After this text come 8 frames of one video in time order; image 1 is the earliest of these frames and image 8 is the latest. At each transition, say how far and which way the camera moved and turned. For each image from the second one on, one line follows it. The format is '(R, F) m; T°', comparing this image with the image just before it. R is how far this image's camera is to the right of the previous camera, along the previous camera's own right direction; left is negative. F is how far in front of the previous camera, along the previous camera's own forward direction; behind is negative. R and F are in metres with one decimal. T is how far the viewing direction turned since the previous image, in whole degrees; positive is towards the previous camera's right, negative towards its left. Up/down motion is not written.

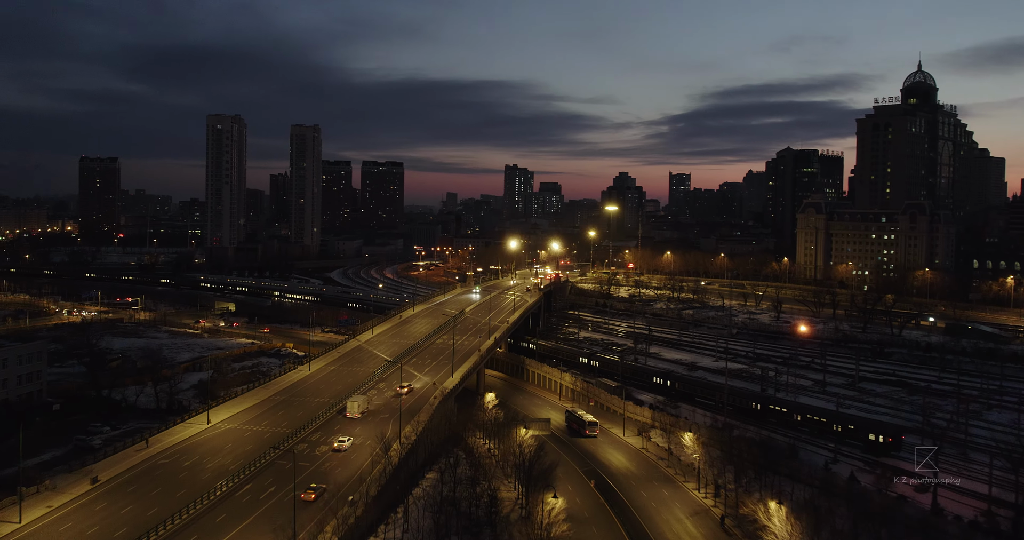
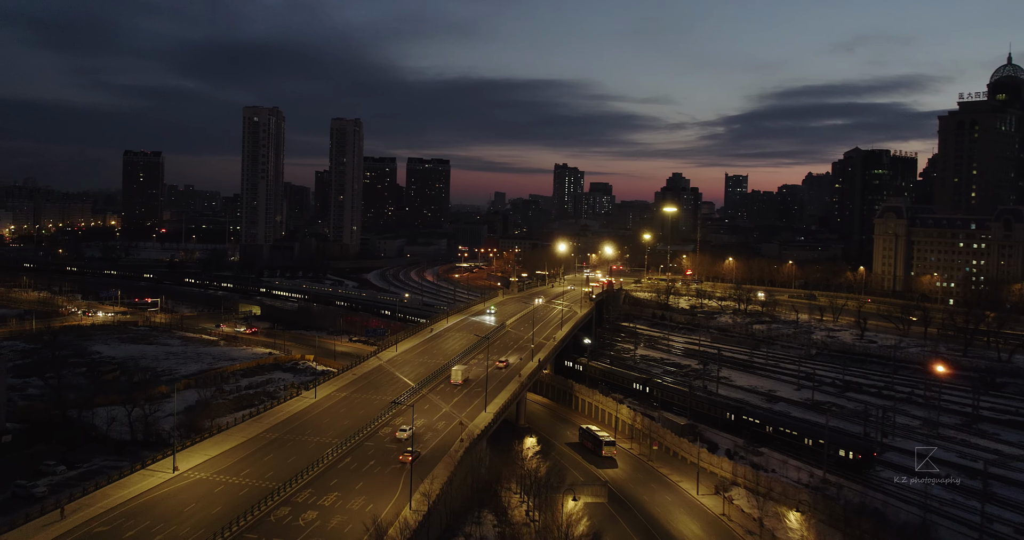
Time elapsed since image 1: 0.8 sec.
(0.0, +4.9) m; -3°
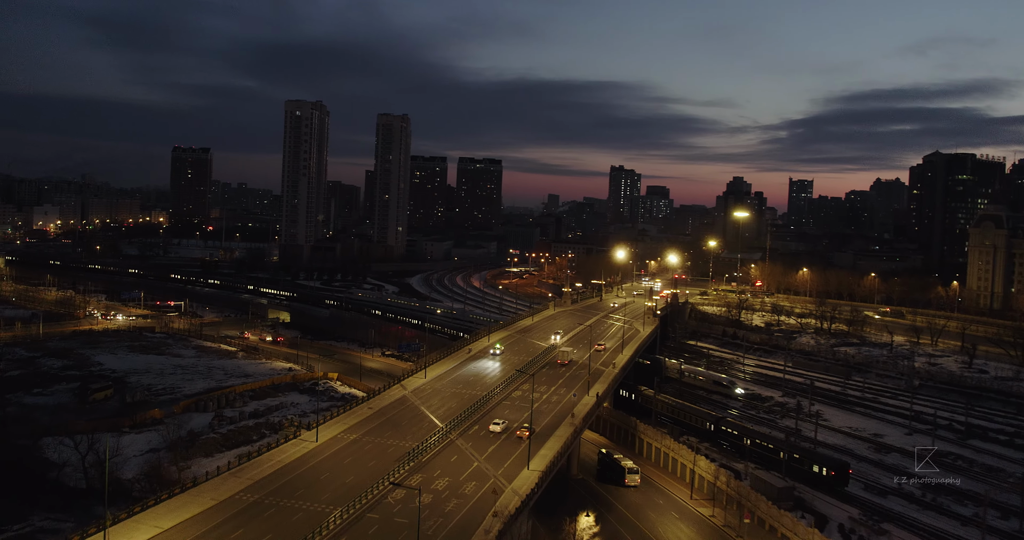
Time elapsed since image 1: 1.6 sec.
(0.0, +4.9) m; -3°
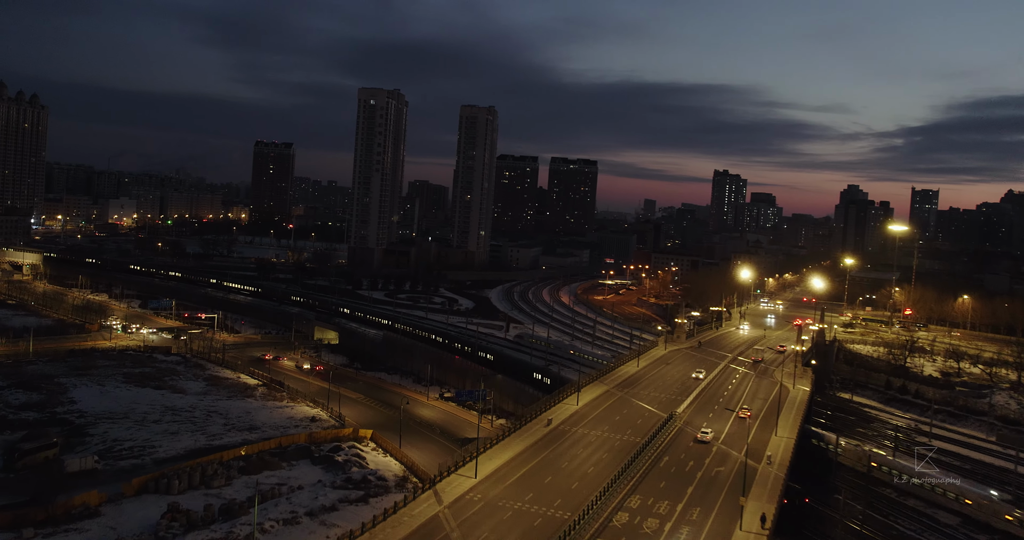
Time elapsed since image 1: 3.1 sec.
(-0.2, +9.0) m; -5°
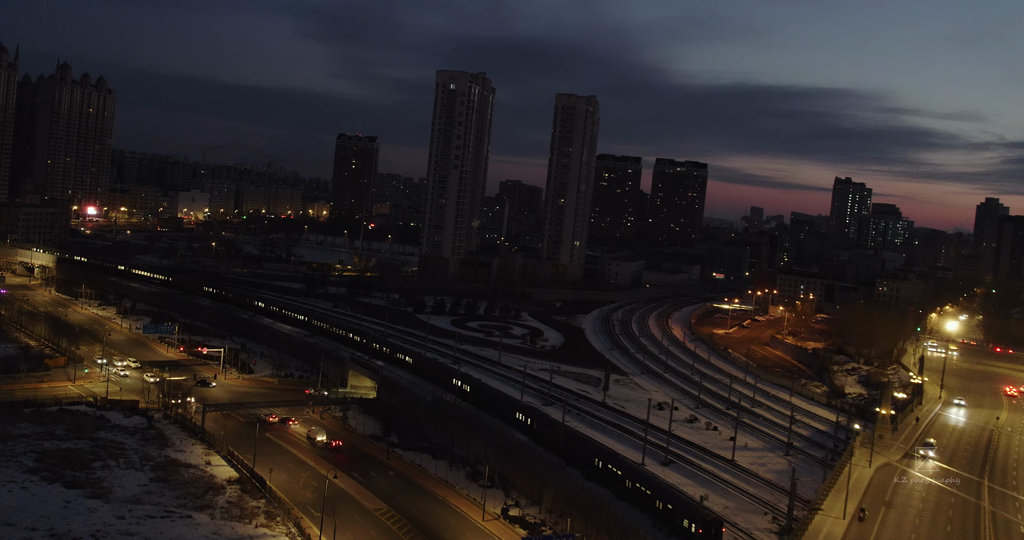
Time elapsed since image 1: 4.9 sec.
(-0.3, +11.0) m; -5°
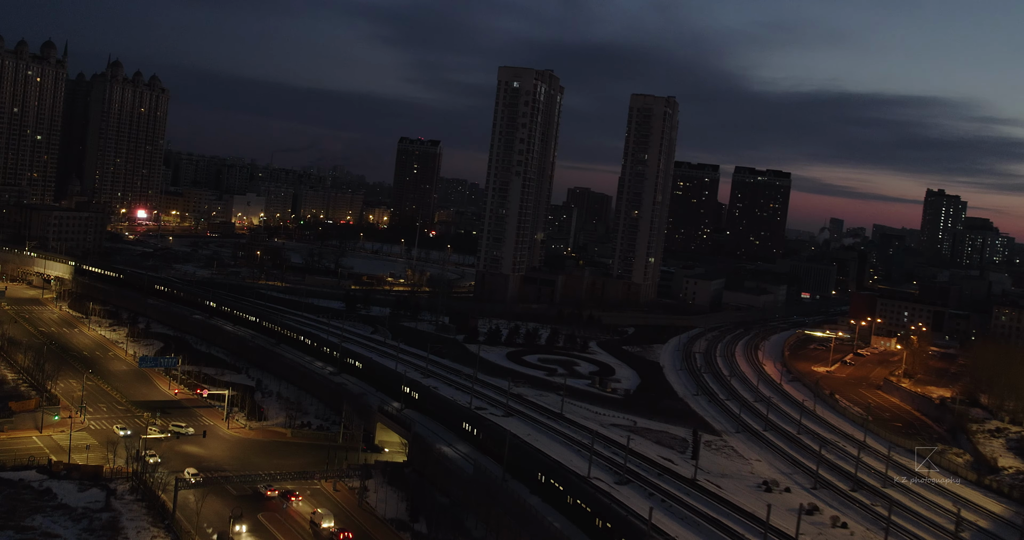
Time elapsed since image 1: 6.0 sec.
(0.0, +6.0) m; -4°
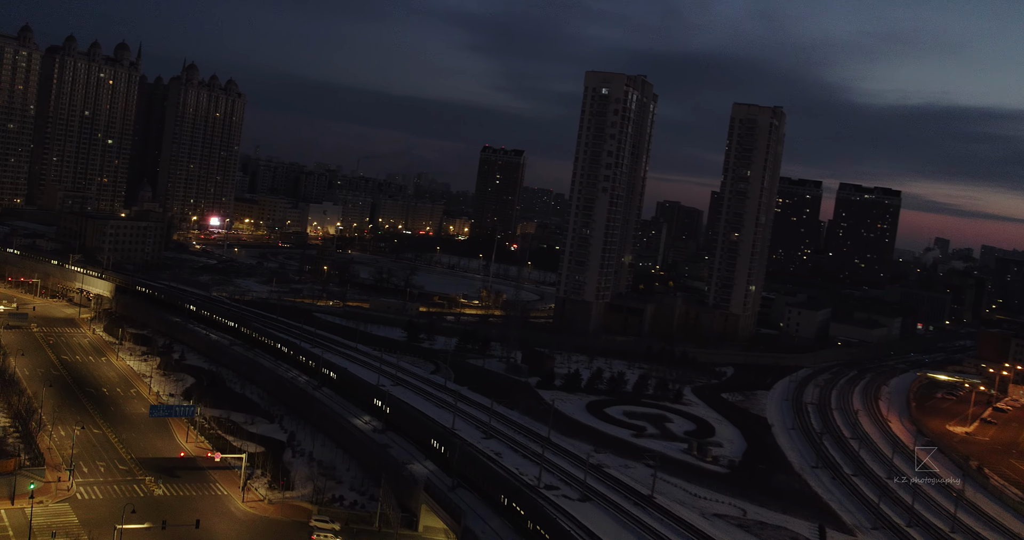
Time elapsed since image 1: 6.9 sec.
(0.0, +5.1) m; -5°
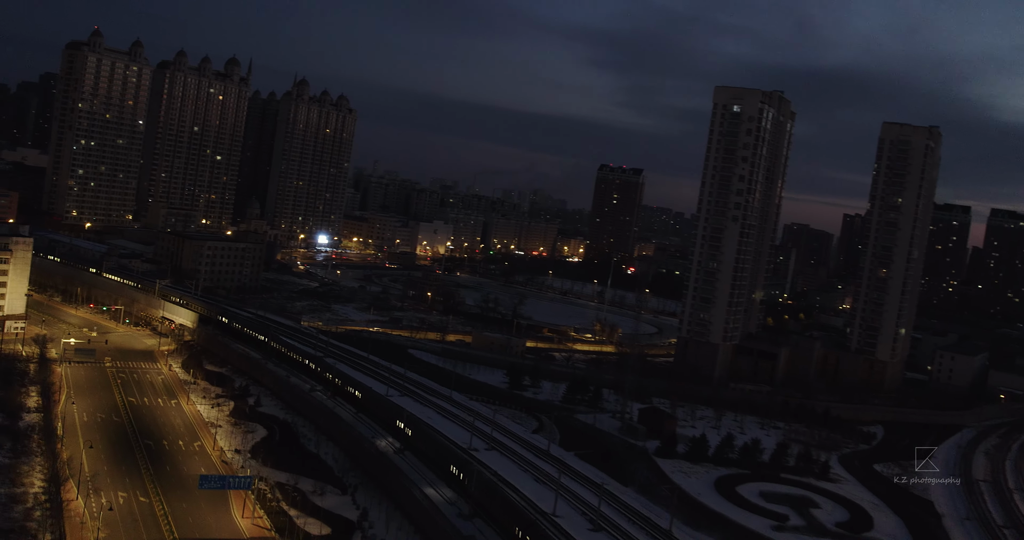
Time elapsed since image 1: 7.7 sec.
(-0.1, +4.3) m; -6°
